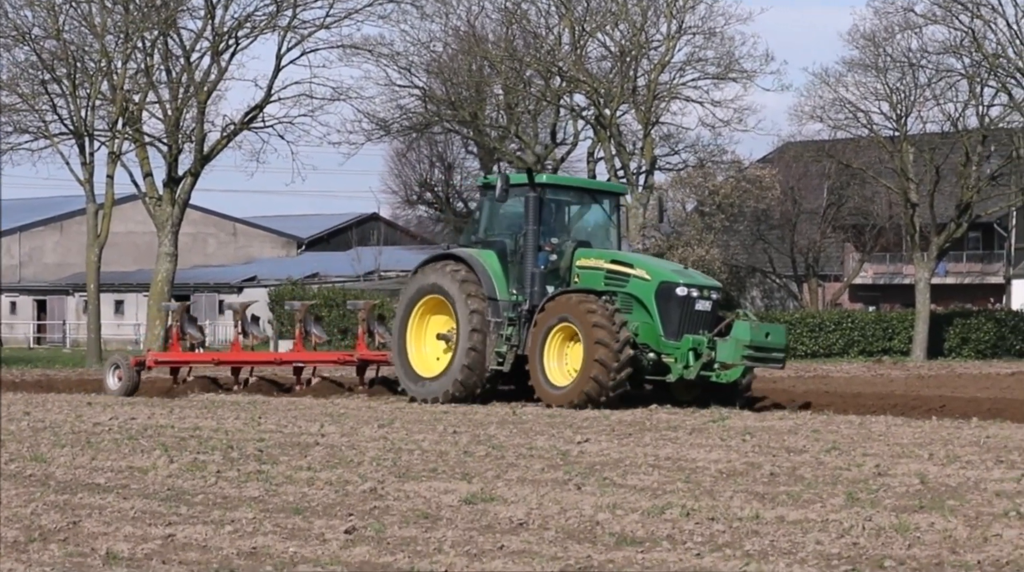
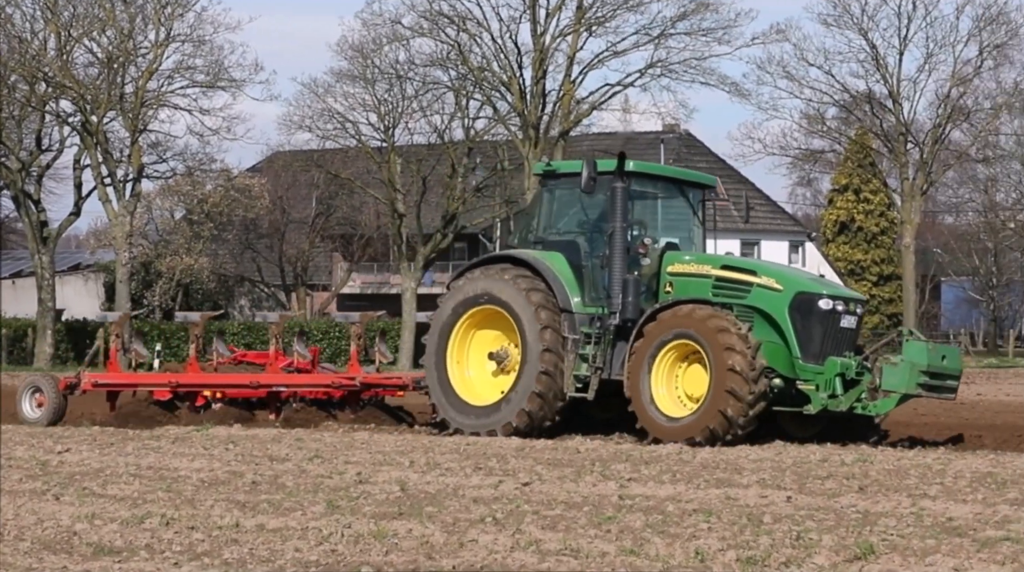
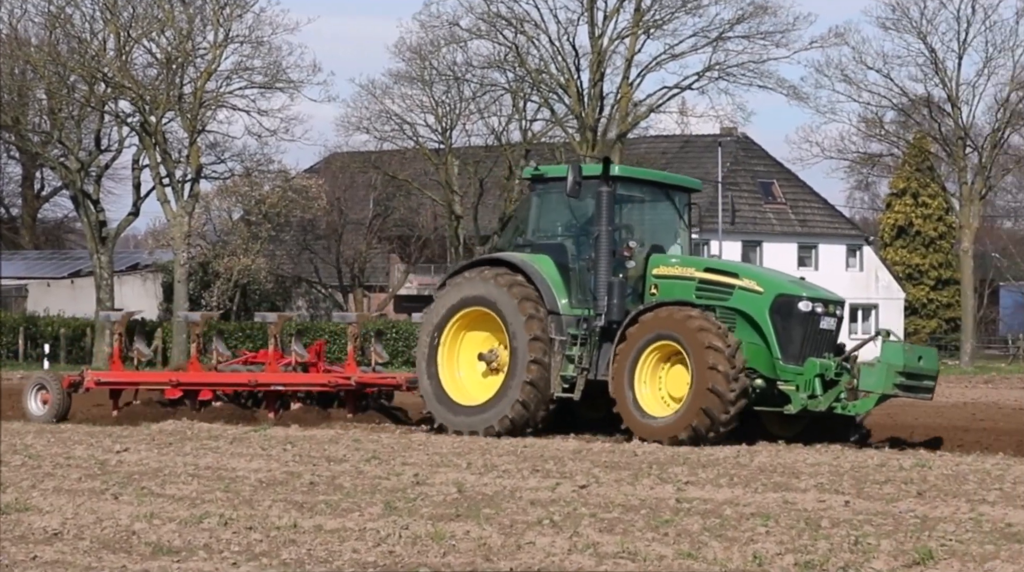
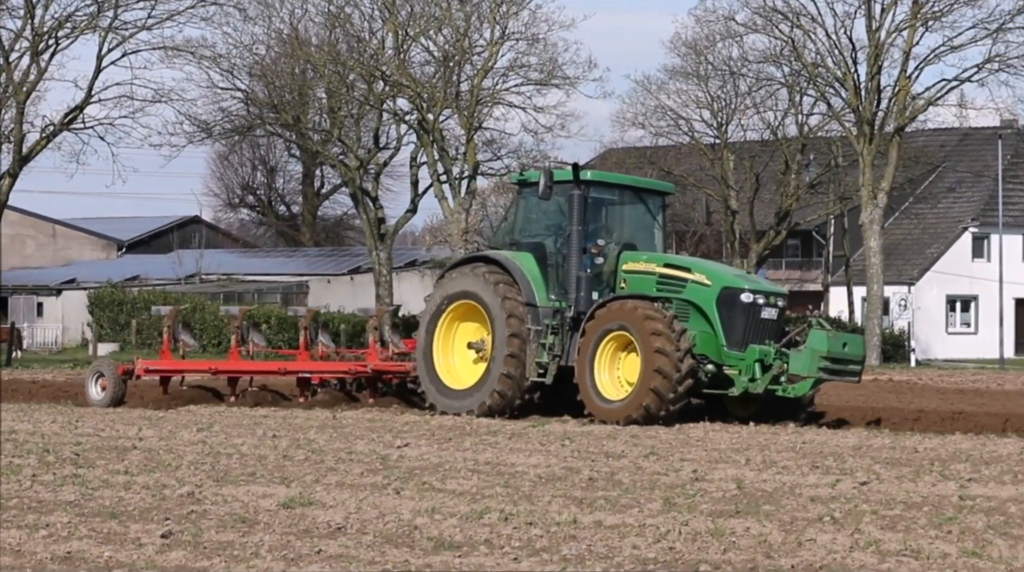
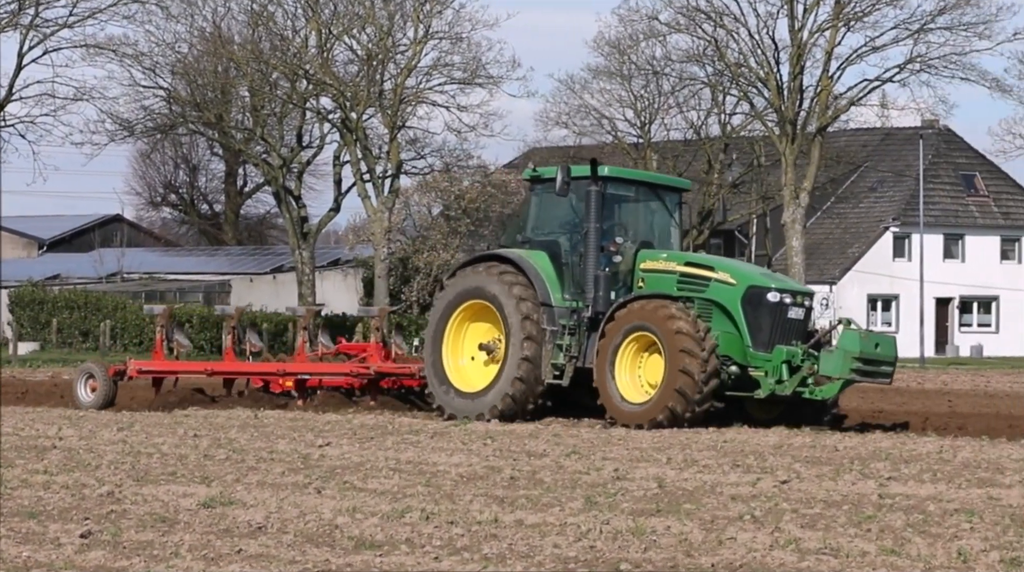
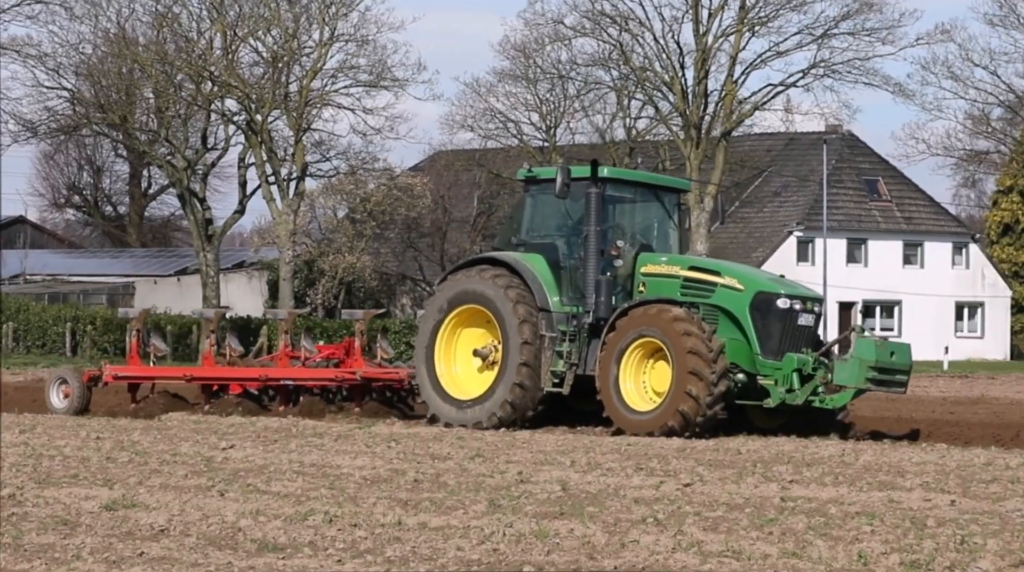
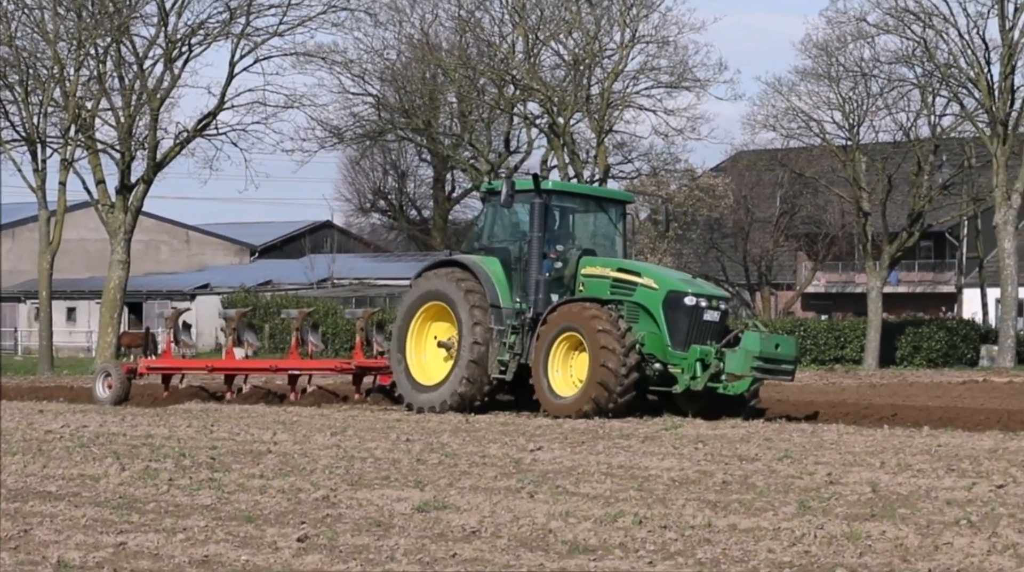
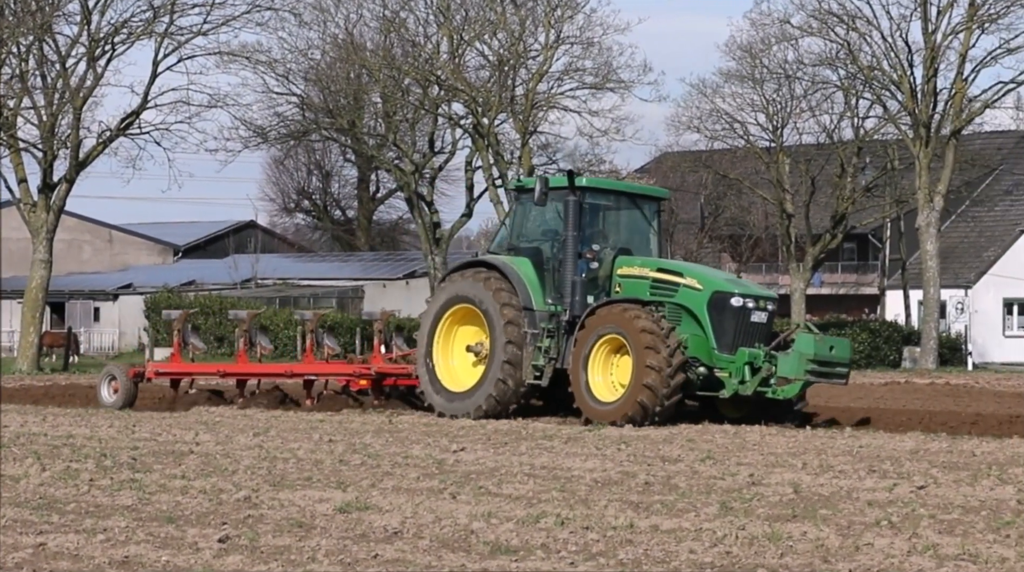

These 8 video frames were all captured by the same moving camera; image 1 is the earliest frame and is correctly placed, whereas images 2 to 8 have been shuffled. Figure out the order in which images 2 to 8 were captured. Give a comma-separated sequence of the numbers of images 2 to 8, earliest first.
7, 8, 4, 5, 6, 3, 2
